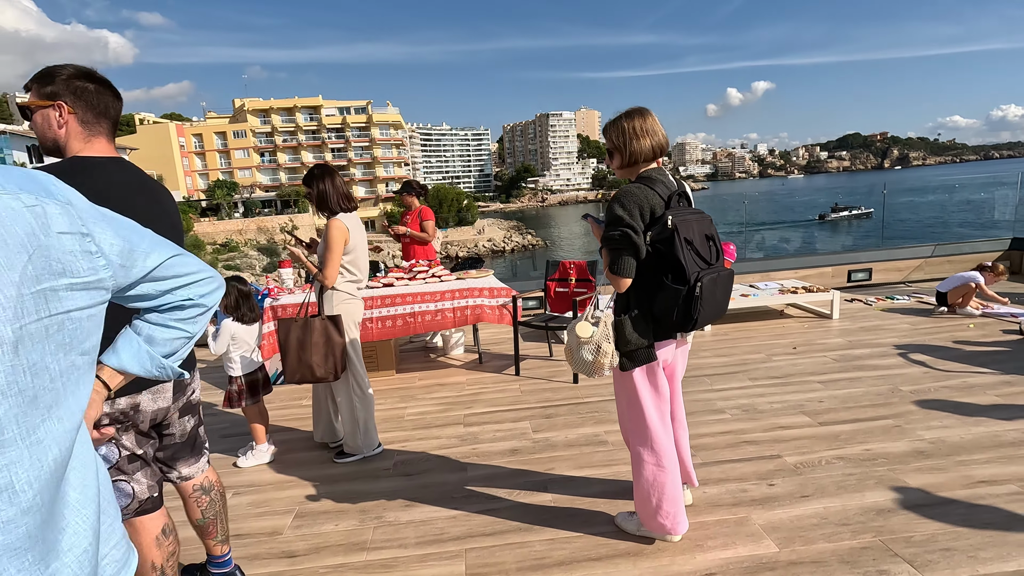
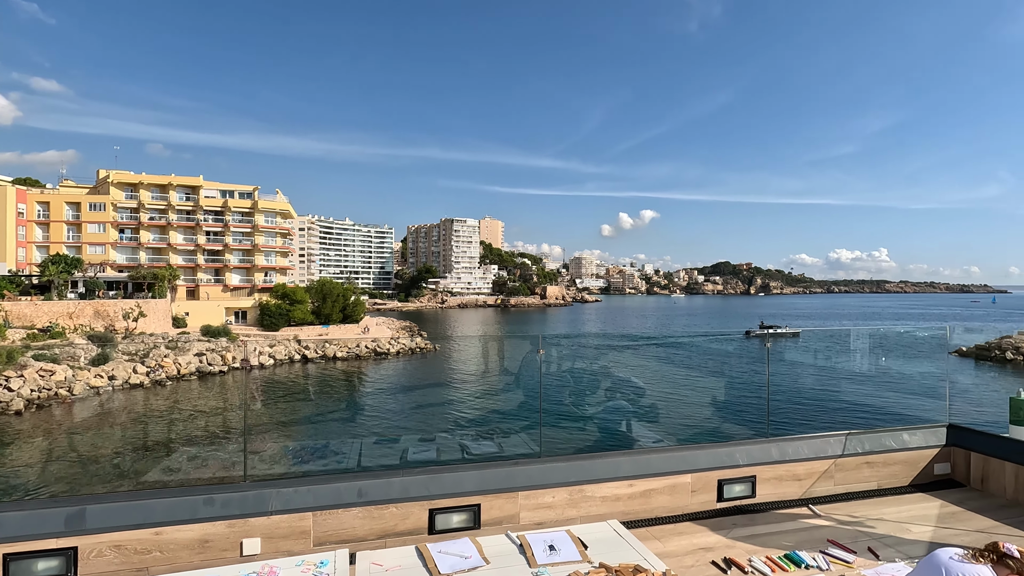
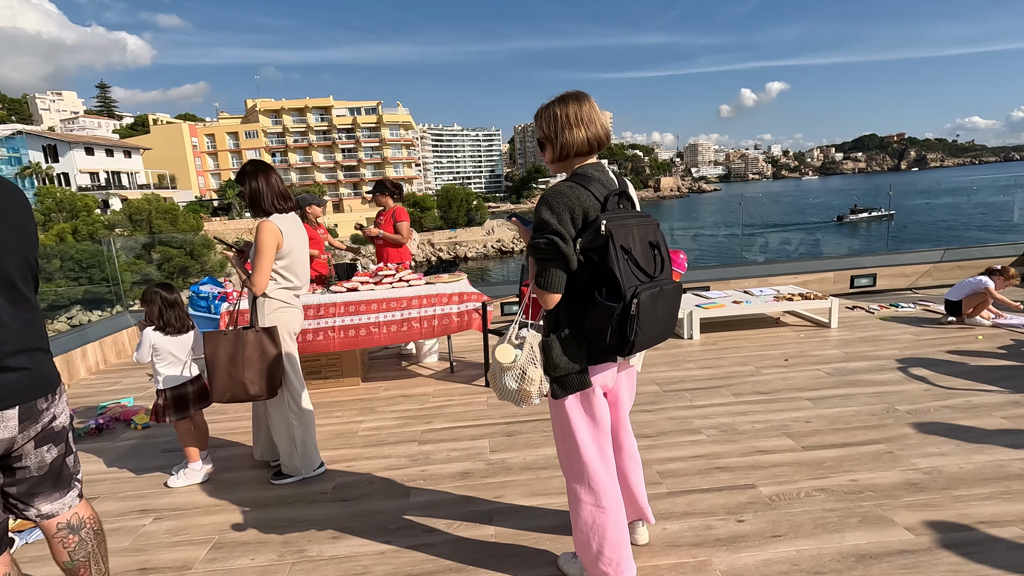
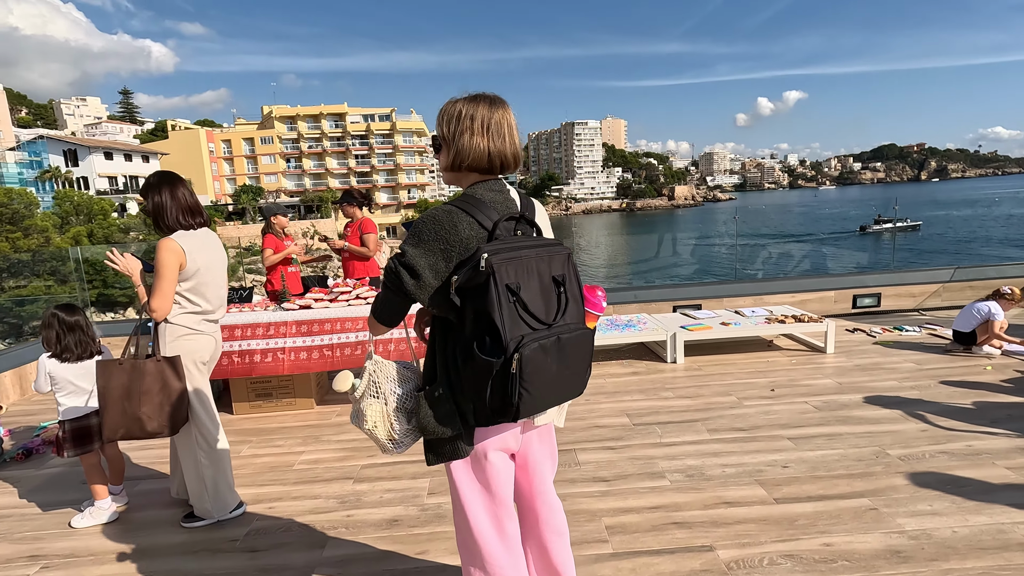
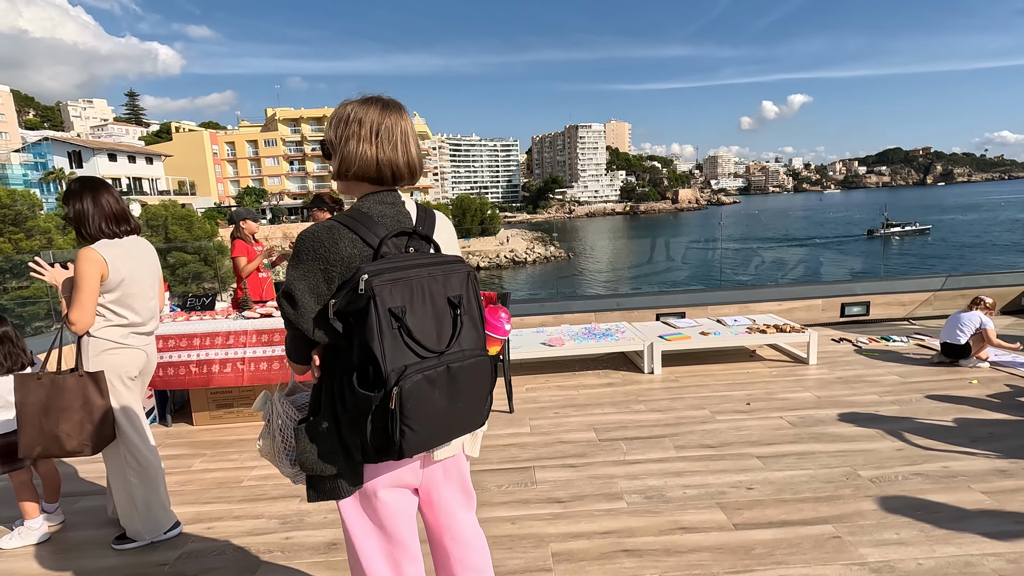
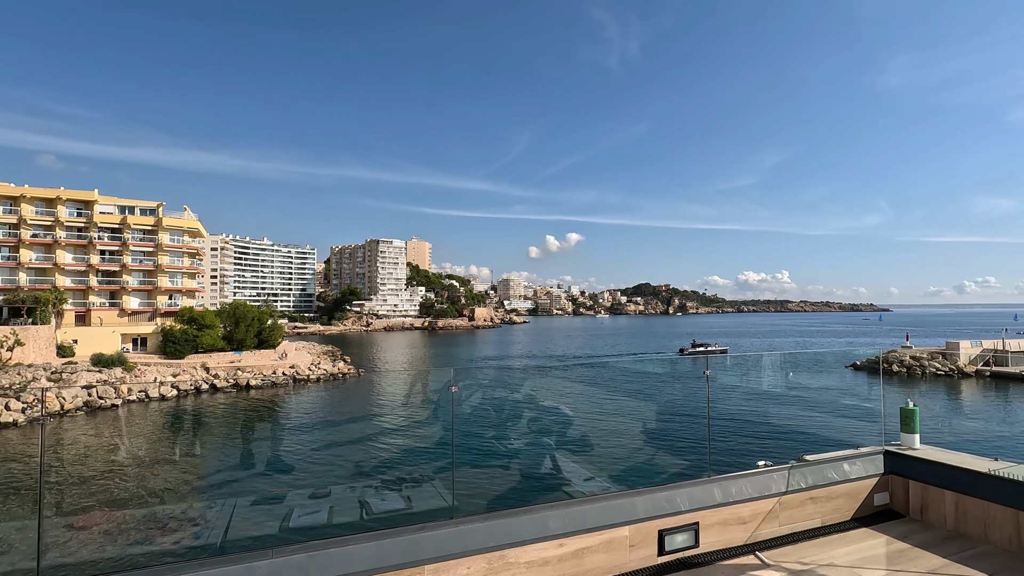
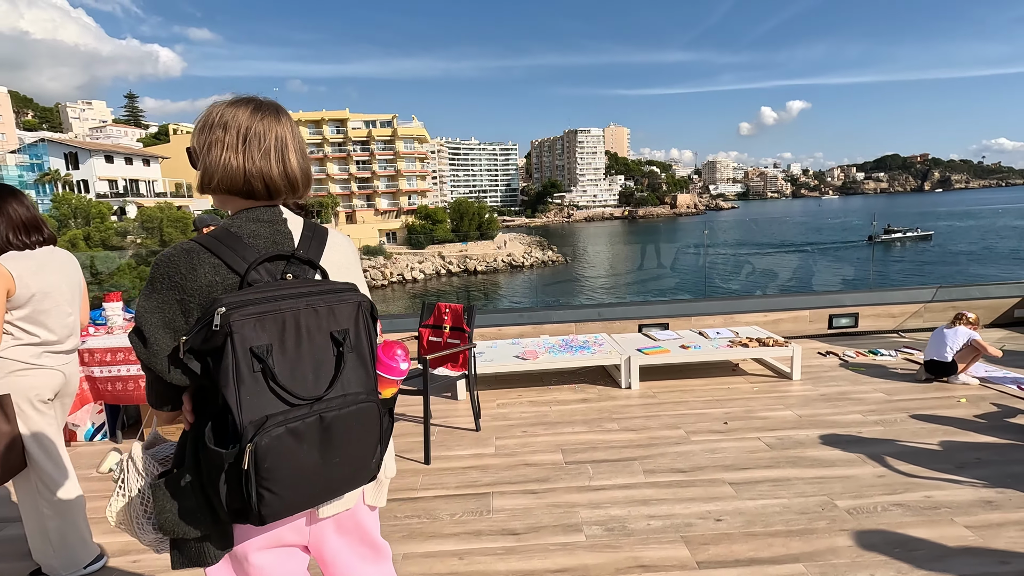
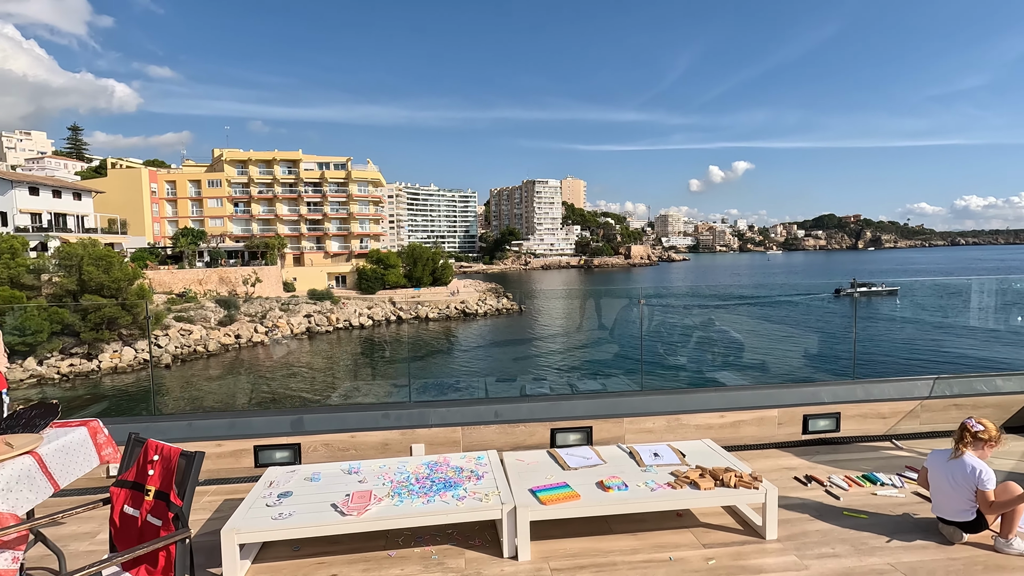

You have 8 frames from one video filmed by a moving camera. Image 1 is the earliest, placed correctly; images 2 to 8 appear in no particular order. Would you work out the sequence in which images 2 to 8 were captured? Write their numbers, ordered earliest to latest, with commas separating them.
3, 4, 5, 7, 8, 2, 6
